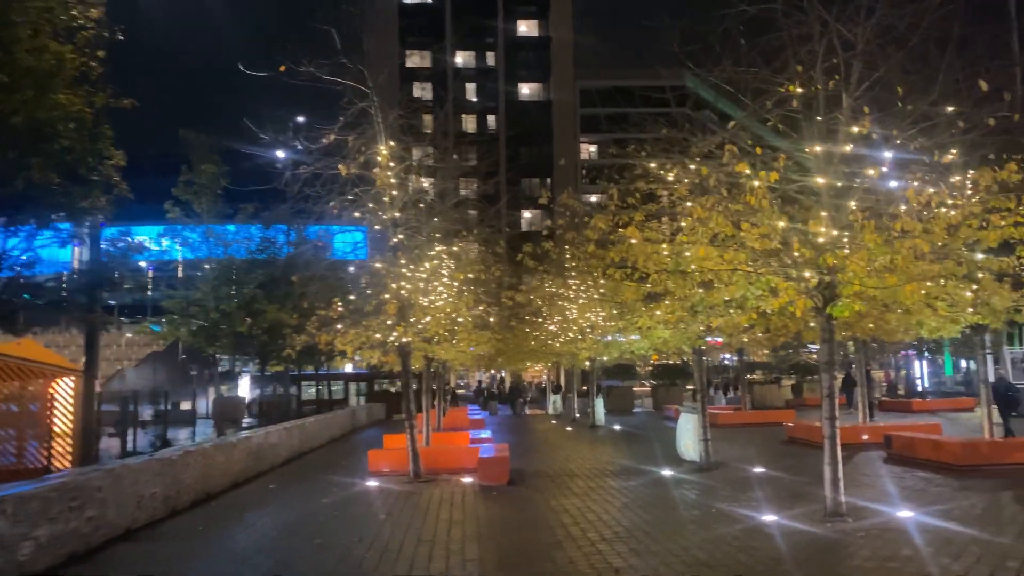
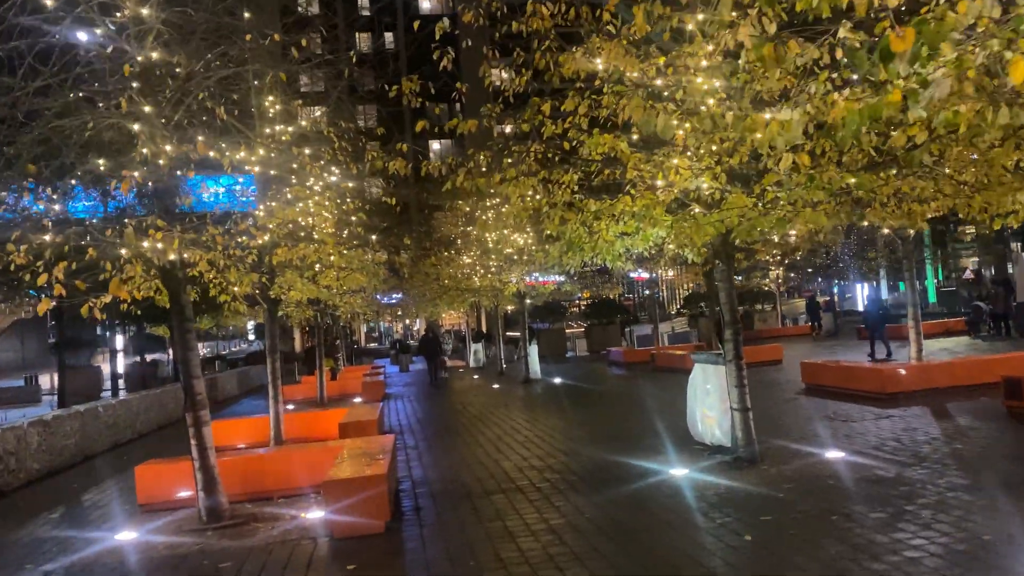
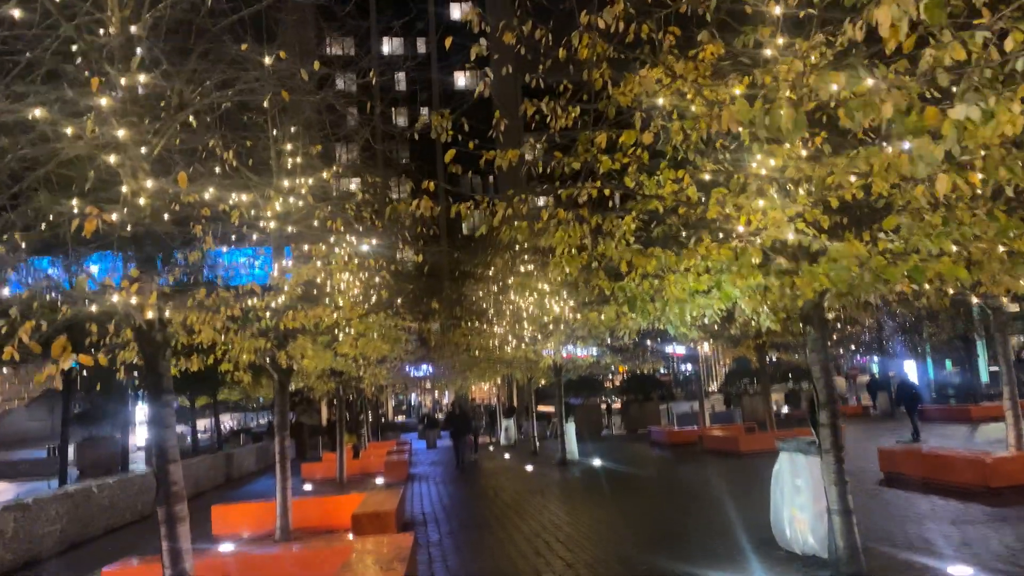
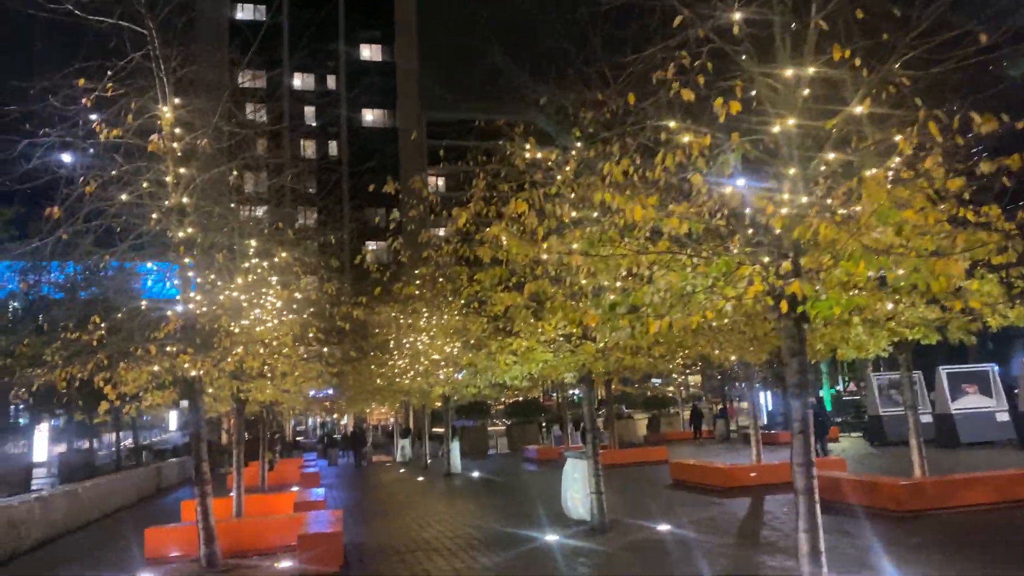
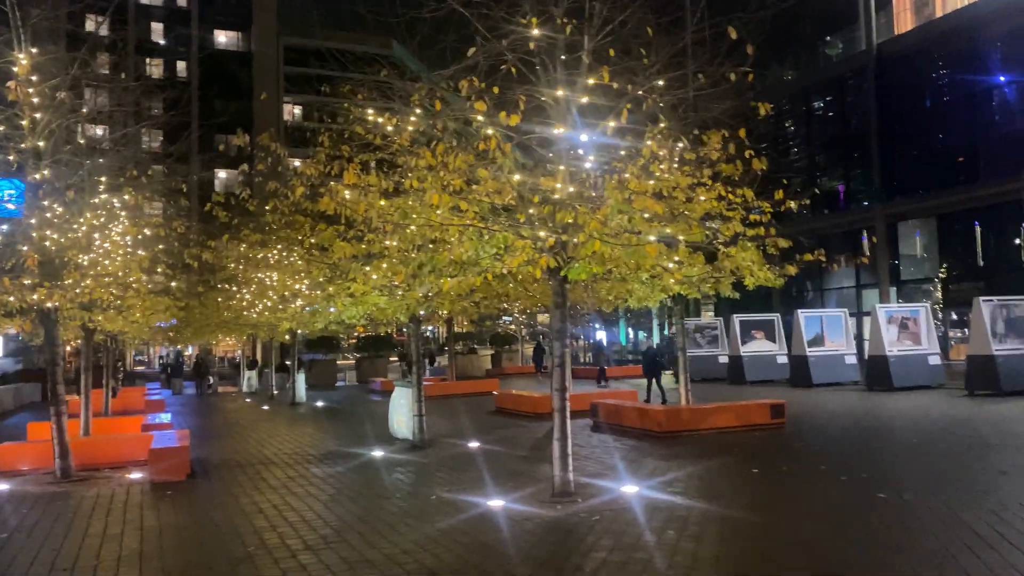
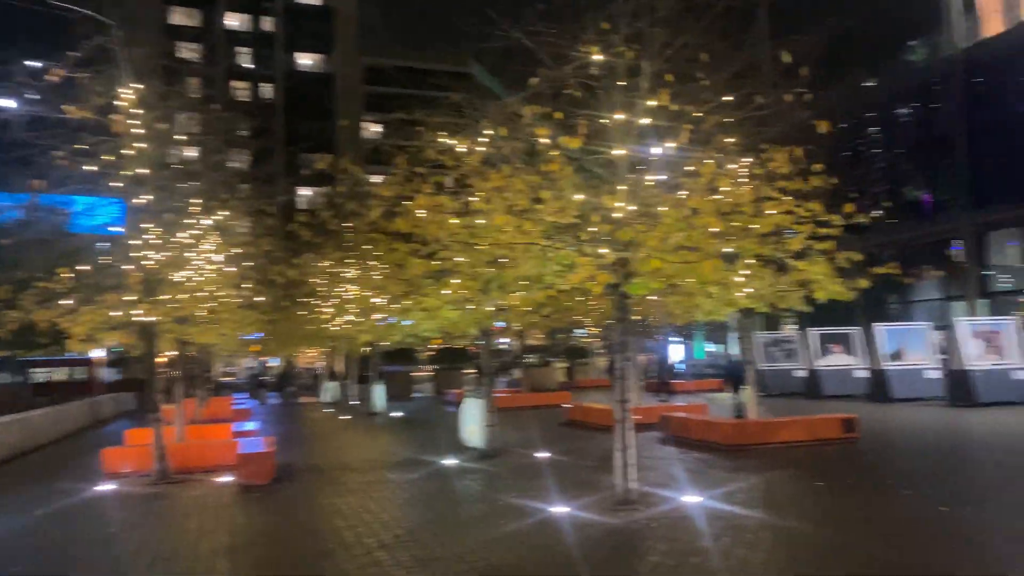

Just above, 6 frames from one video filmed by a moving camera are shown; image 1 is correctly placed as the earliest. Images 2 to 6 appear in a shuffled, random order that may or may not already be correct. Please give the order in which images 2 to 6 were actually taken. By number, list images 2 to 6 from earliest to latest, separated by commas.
6, 5, 4, 2, 3
